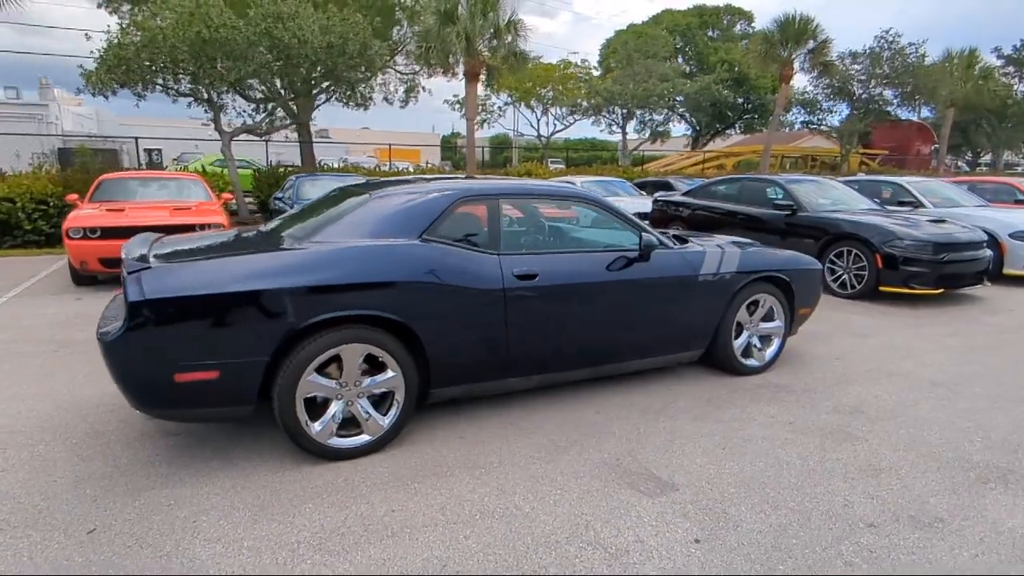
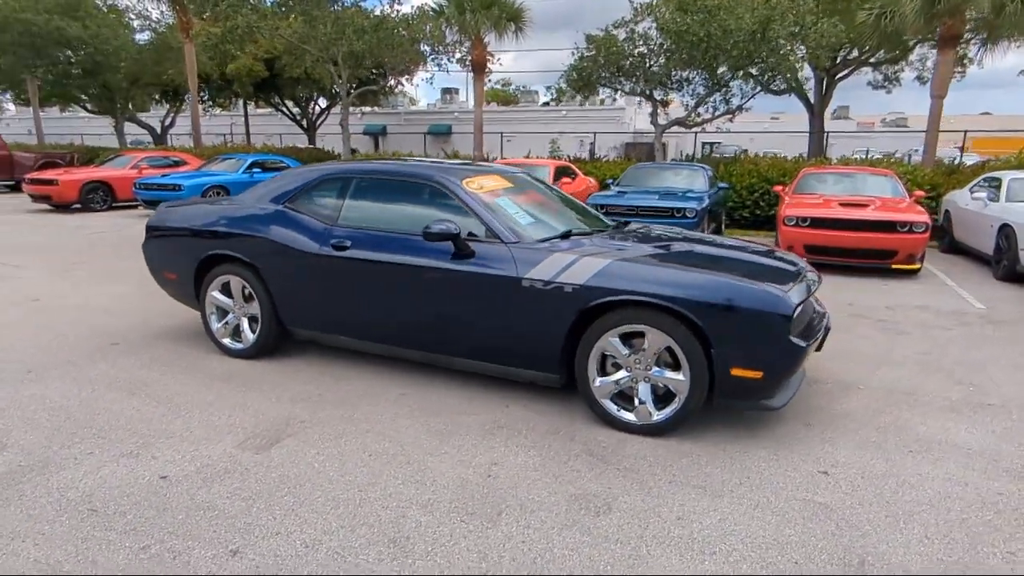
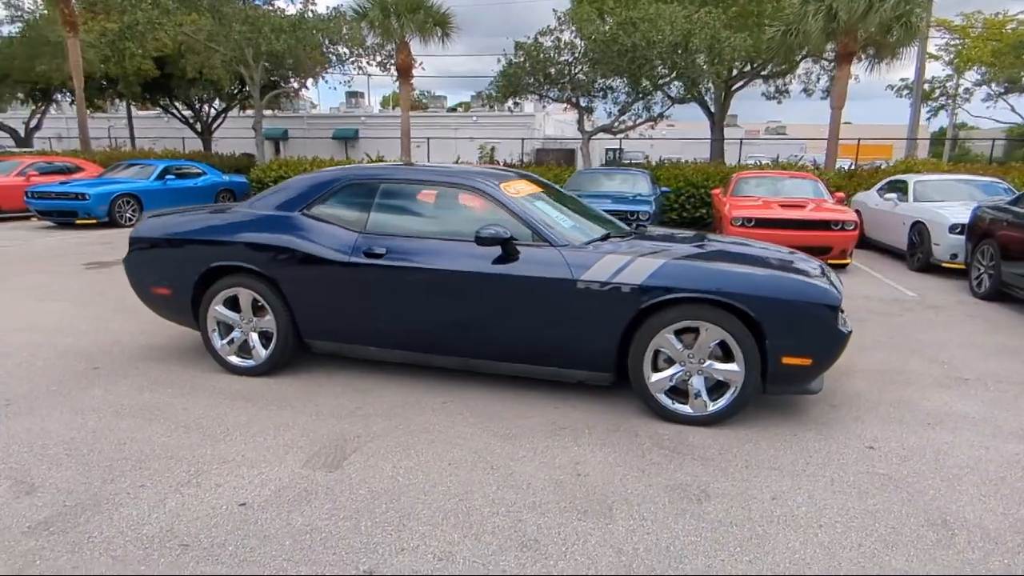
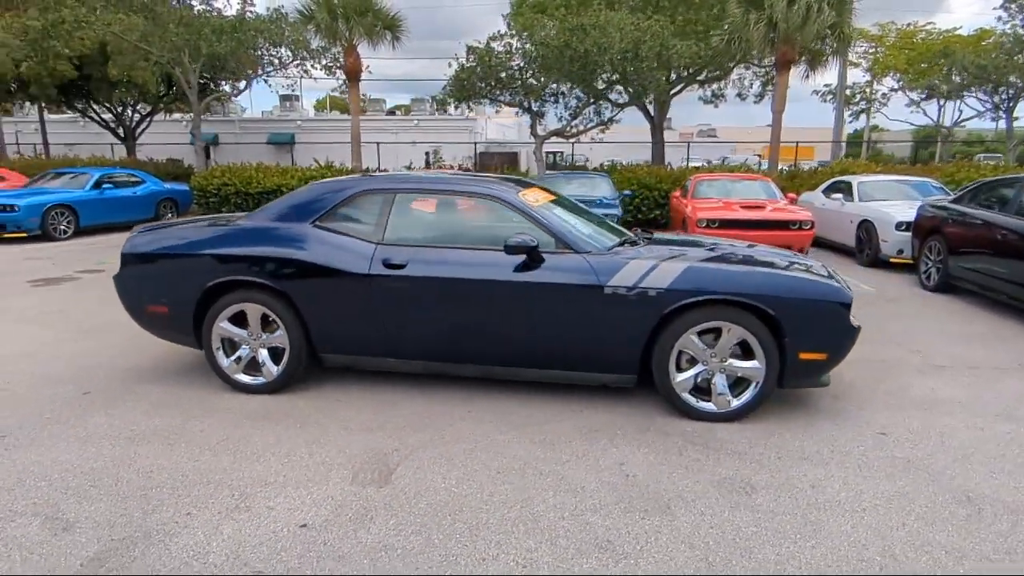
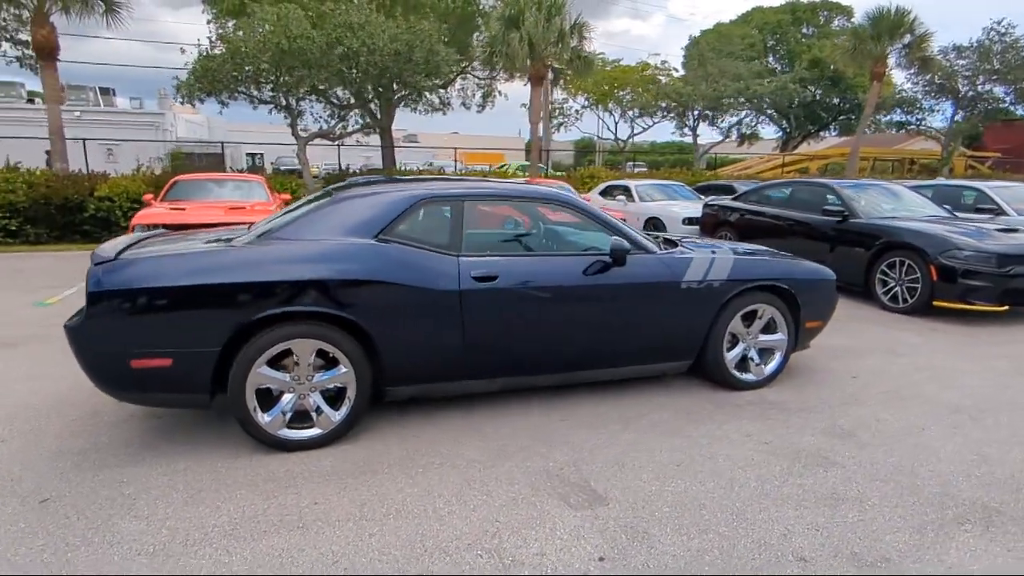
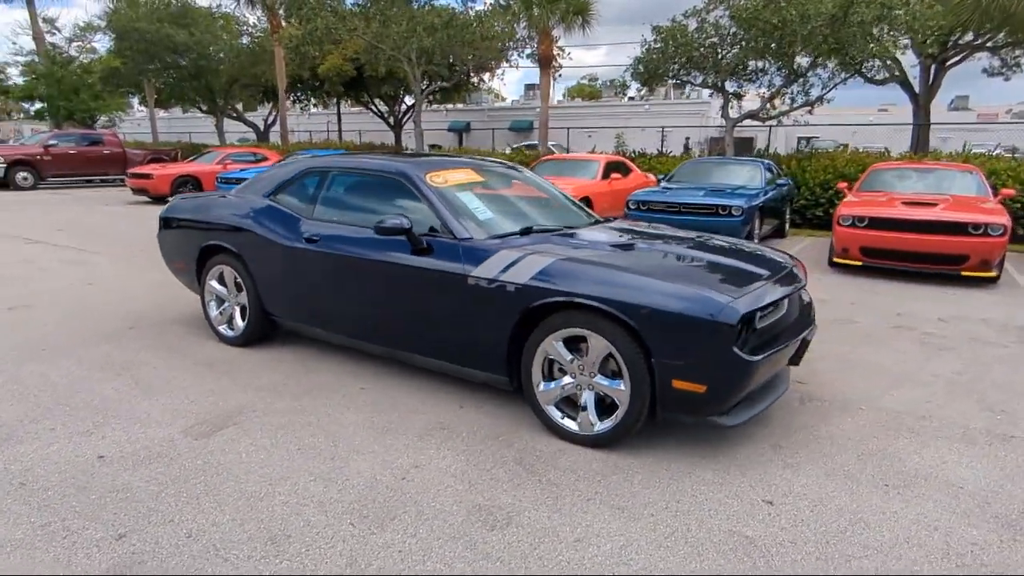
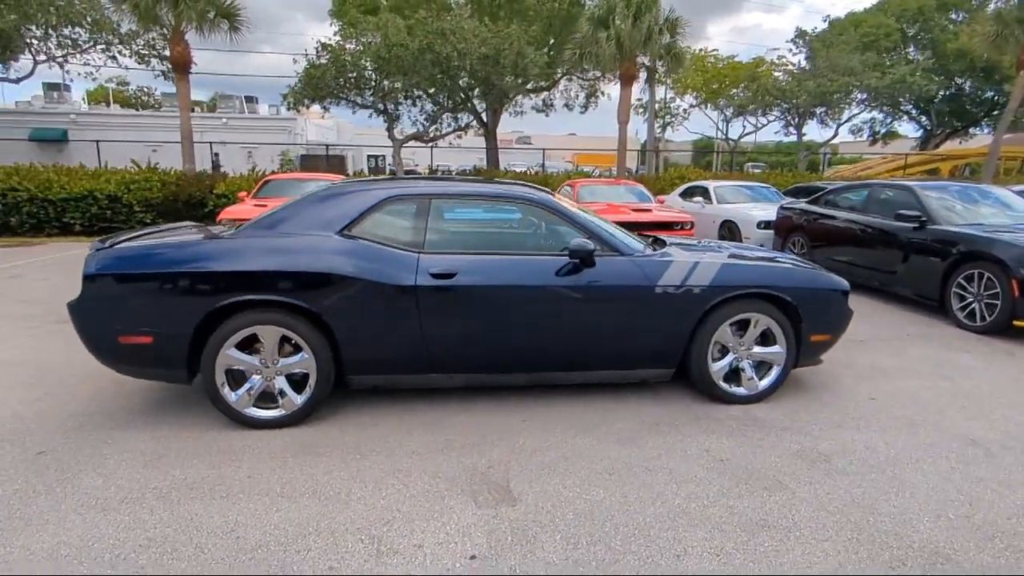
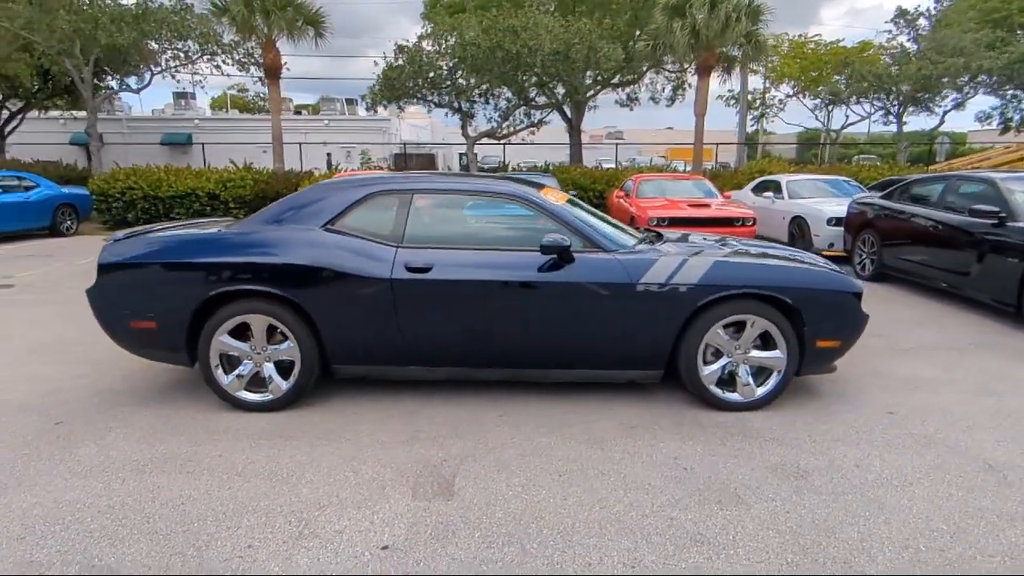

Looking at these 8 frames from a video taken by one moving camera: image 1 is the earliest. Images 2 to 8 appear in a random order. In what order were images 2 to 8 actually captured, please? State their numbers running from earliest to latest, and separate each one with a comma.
5, 7, 8, 4, 3, 2, 6
